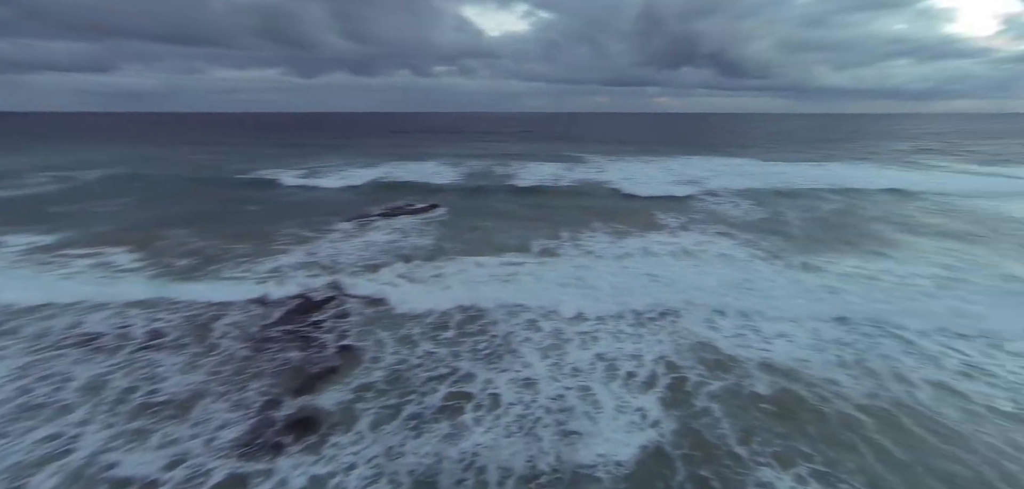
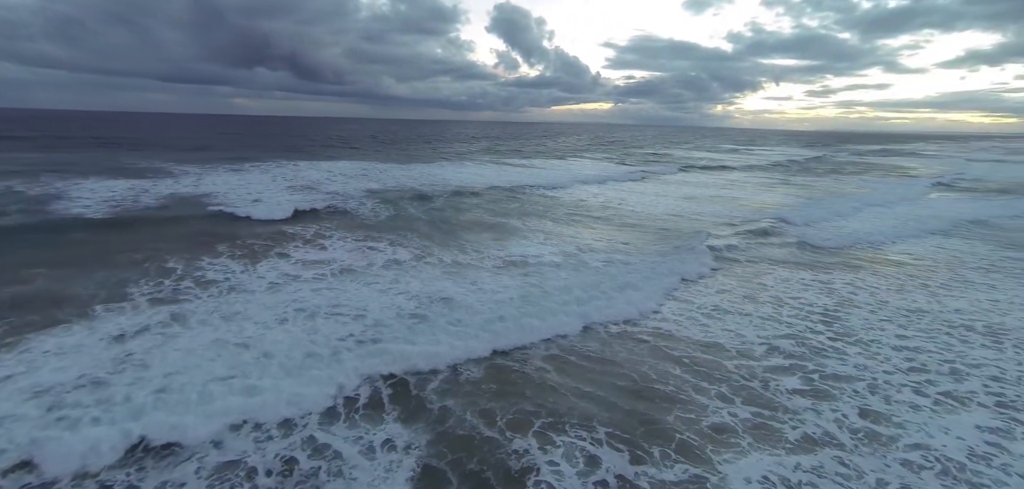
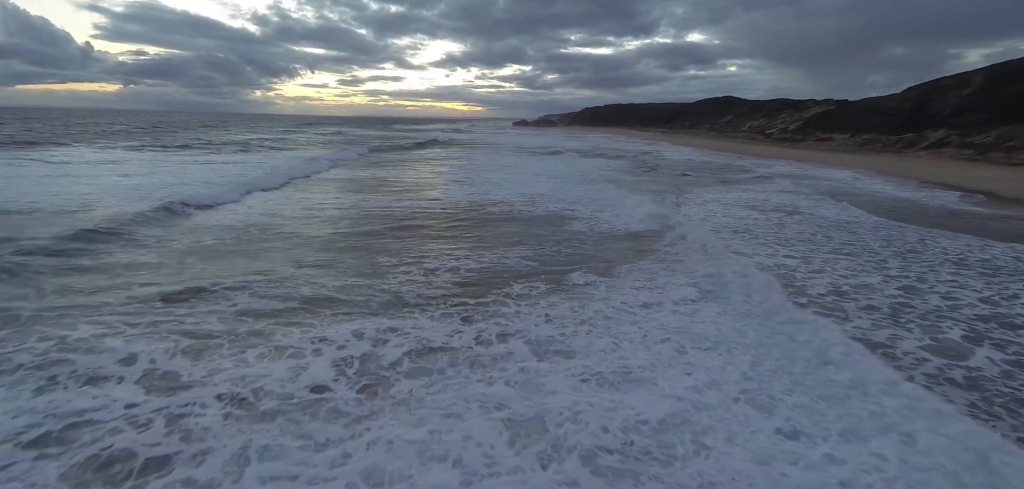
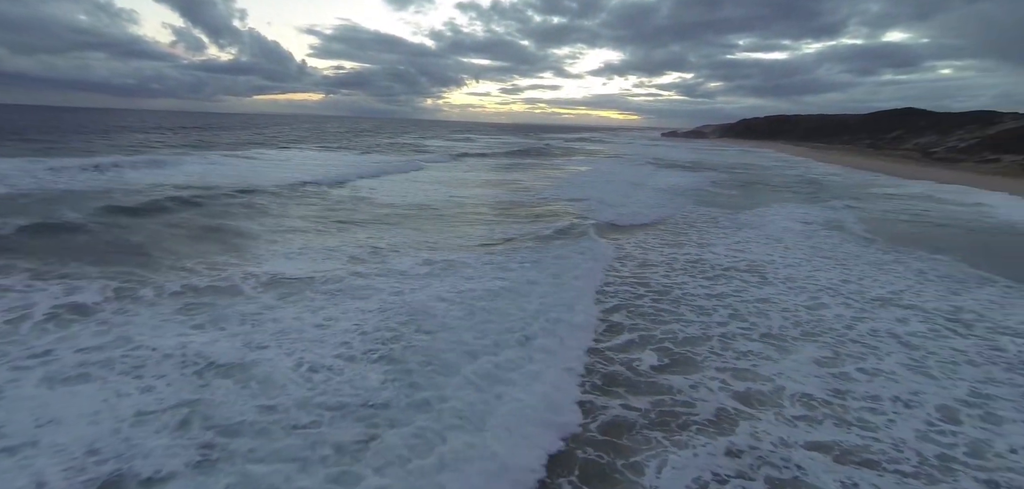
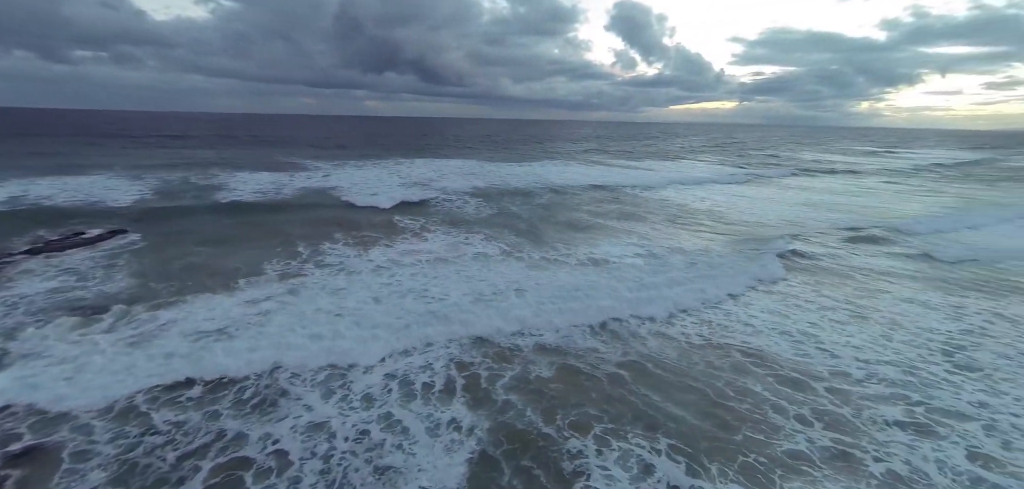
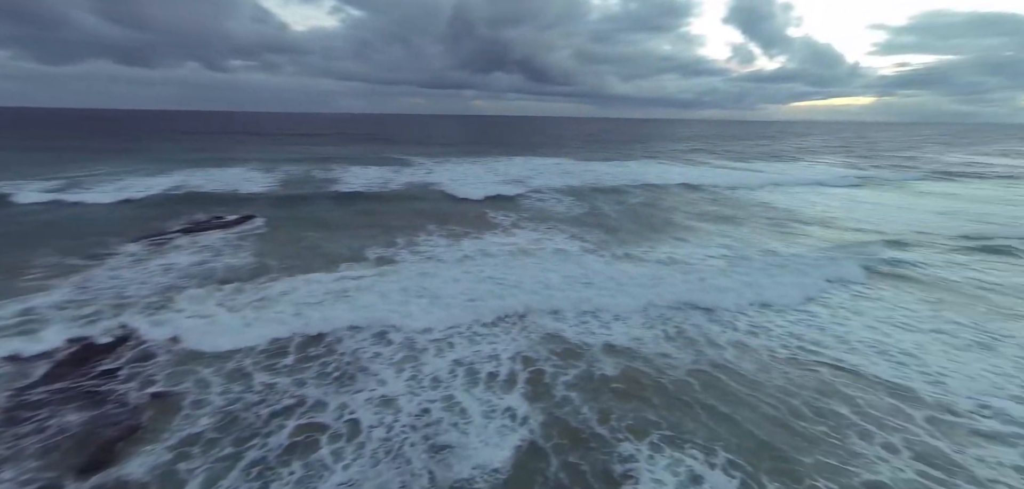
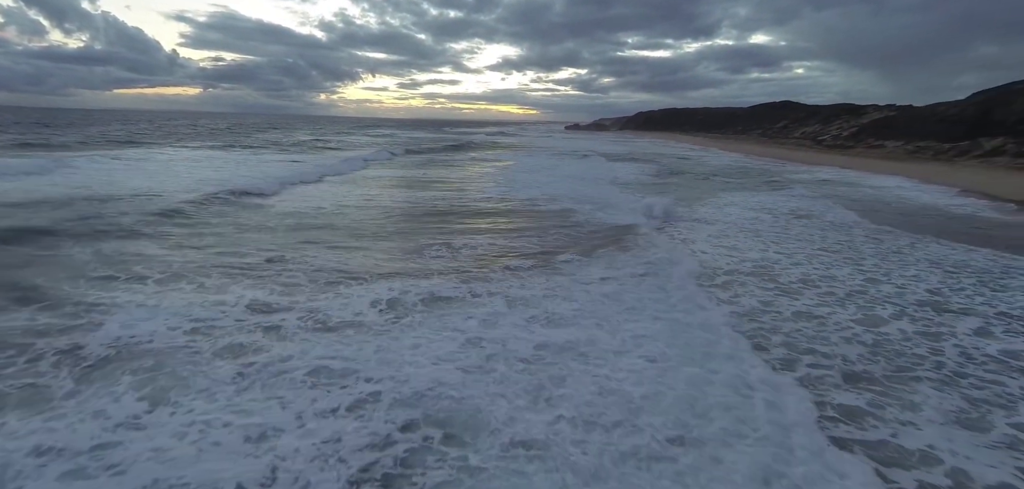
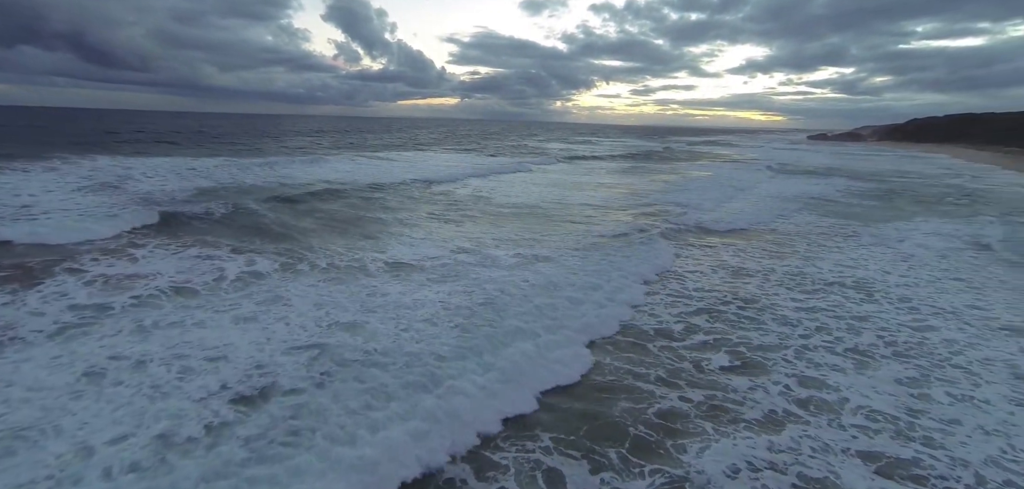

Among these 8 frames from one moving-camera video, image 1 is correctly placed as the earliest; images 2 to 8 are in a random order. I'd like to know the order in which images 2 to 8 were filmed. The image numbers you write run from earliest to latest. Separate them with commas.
6, 5, 2, 8, 4, 7, 3
